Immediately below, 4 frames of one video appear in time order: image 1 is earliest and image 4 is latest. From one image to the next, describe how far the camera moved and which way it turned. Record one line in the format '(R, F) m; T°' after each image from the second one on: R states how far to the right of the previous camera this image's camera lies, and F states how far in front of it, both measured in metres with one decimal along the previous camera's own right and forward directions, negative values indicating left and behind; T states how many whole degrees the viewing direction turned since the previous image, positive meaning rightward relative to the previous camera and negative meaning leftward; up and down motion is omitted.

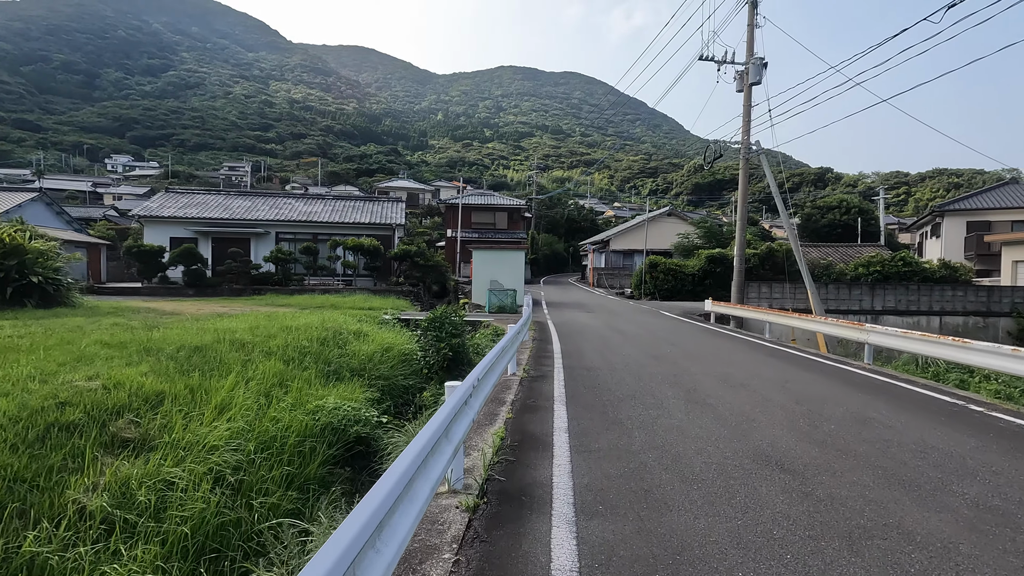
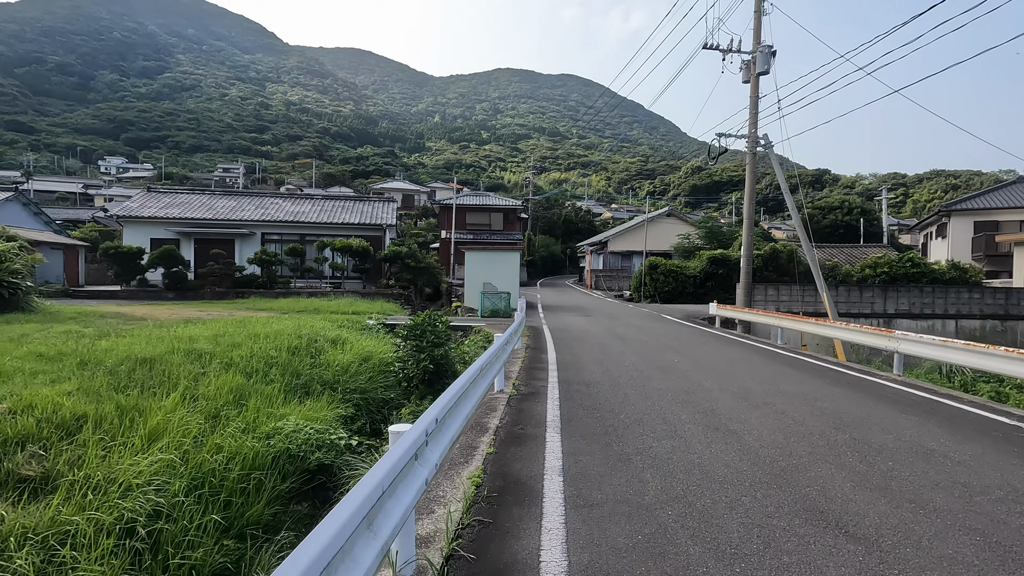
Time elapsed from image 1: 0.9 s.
(+0.1, +0.8) m; 0°
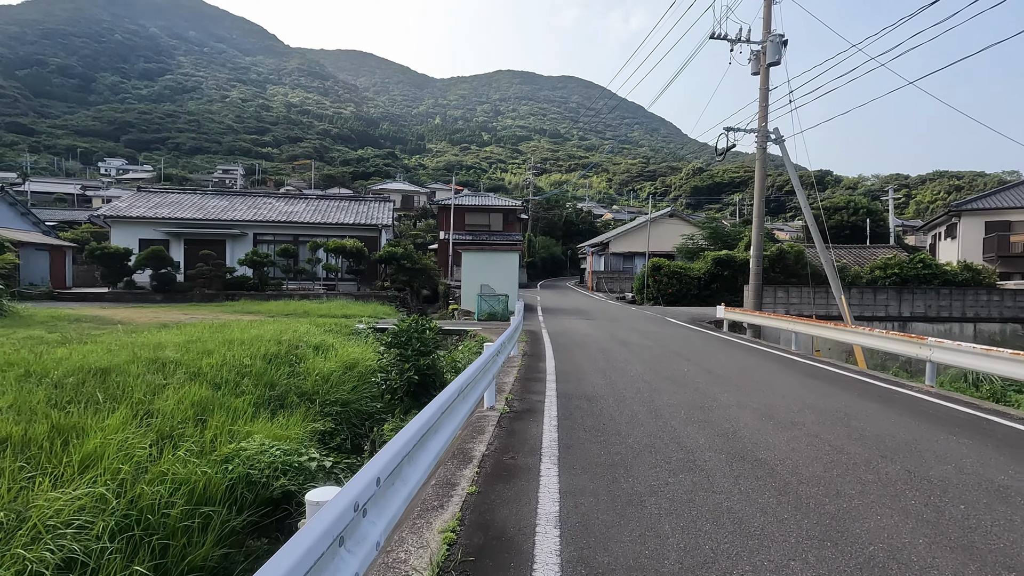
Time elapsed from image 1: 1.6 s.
(+0.1, +0.6) m; 0°
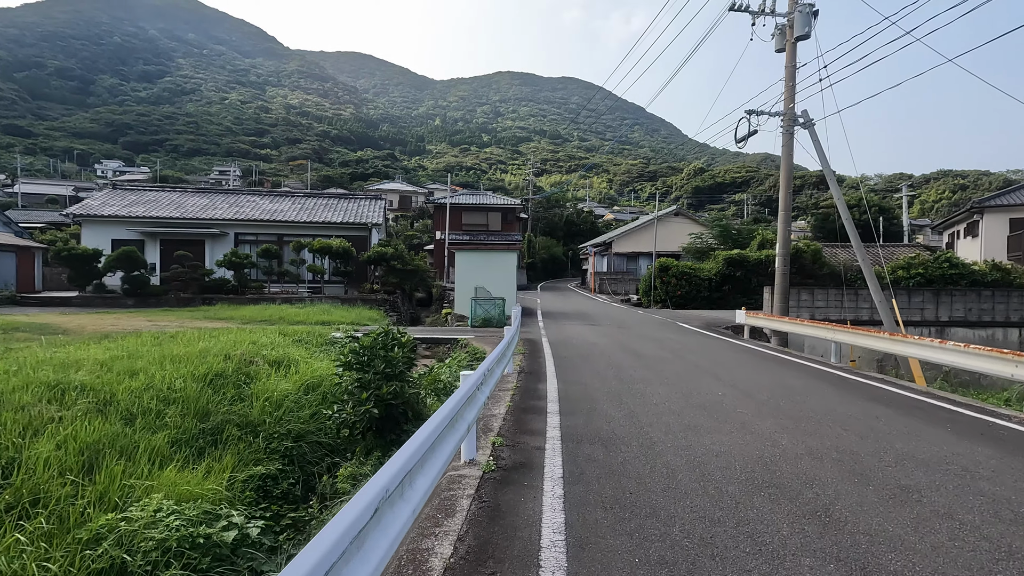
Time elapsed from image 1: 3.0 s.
(+0.1, +1.4) m; 0°
